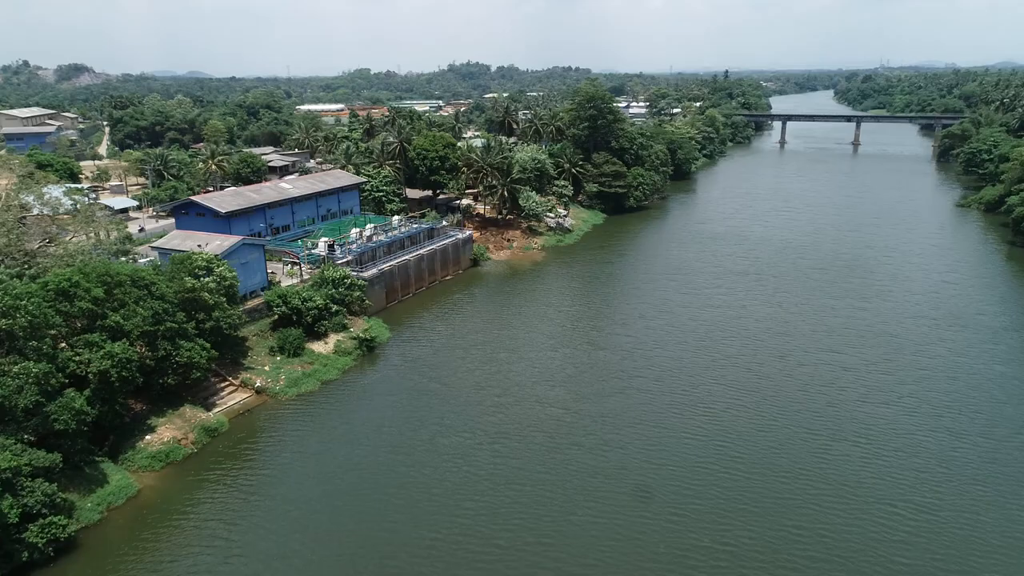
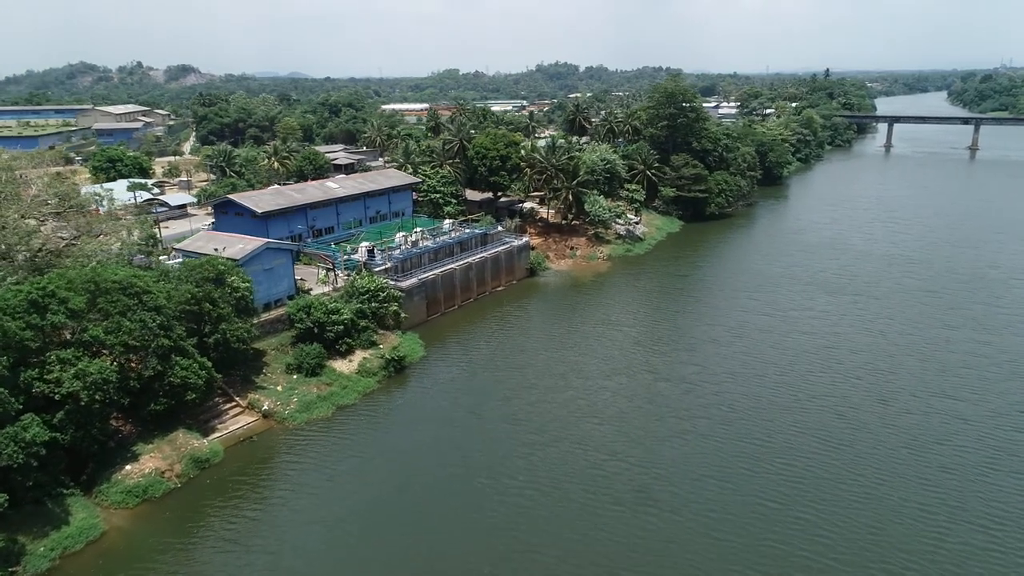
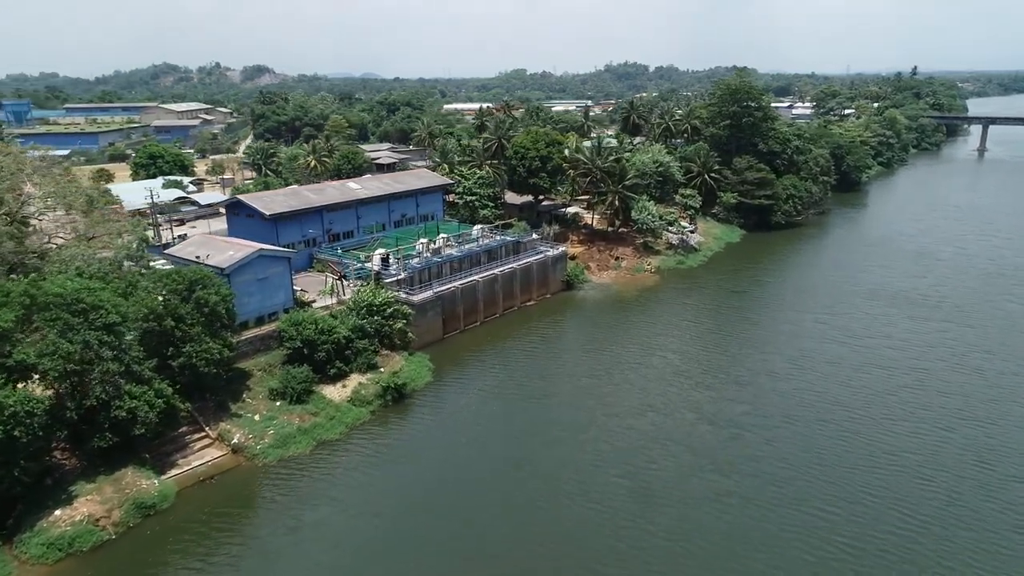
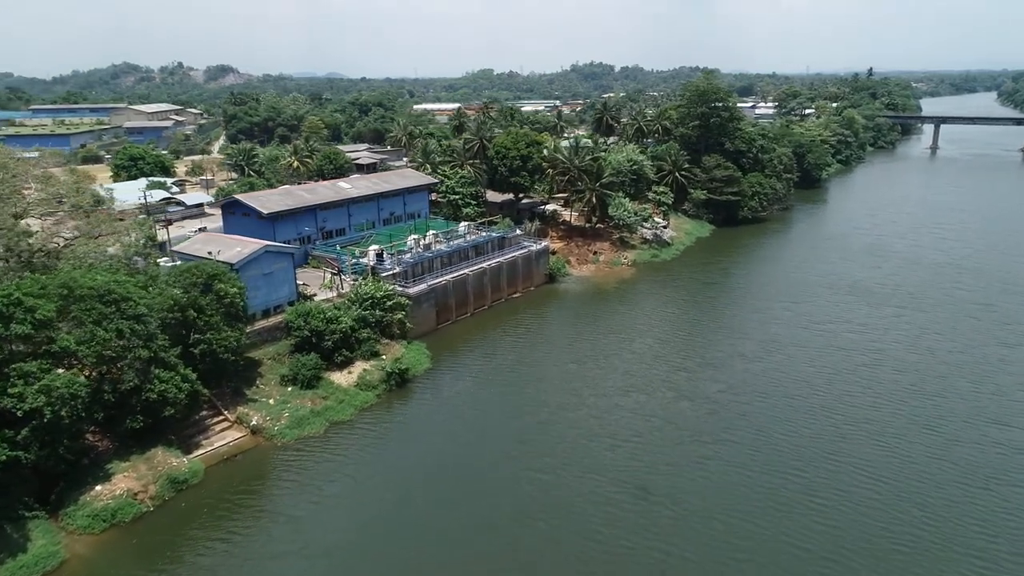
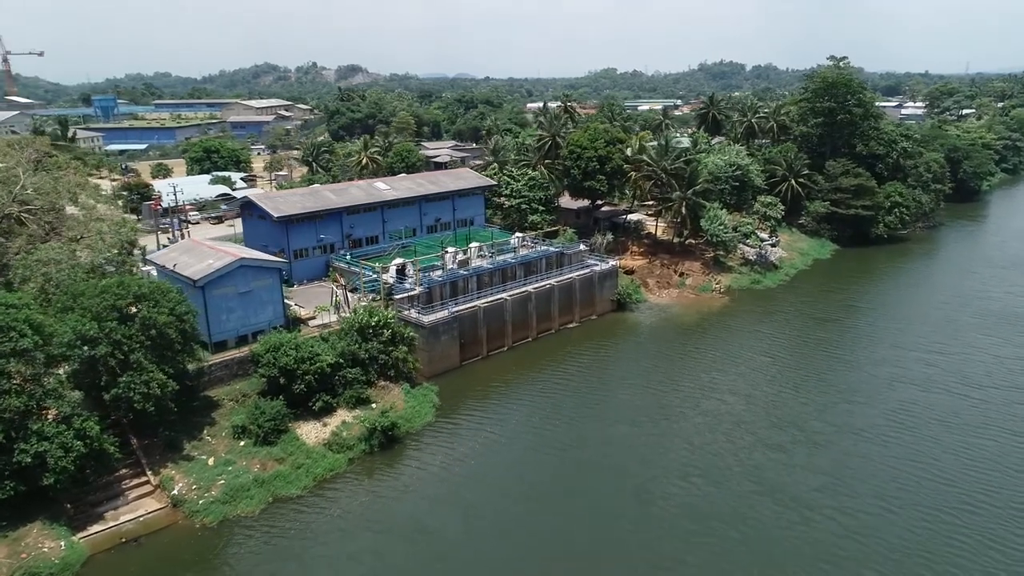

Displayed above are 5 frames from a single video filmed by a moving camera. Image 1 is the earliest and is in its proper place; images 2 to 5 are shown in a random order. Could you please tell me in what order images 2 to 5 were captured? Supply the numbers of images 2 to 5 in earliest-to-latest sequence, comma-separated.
2, 4, 3, 5
